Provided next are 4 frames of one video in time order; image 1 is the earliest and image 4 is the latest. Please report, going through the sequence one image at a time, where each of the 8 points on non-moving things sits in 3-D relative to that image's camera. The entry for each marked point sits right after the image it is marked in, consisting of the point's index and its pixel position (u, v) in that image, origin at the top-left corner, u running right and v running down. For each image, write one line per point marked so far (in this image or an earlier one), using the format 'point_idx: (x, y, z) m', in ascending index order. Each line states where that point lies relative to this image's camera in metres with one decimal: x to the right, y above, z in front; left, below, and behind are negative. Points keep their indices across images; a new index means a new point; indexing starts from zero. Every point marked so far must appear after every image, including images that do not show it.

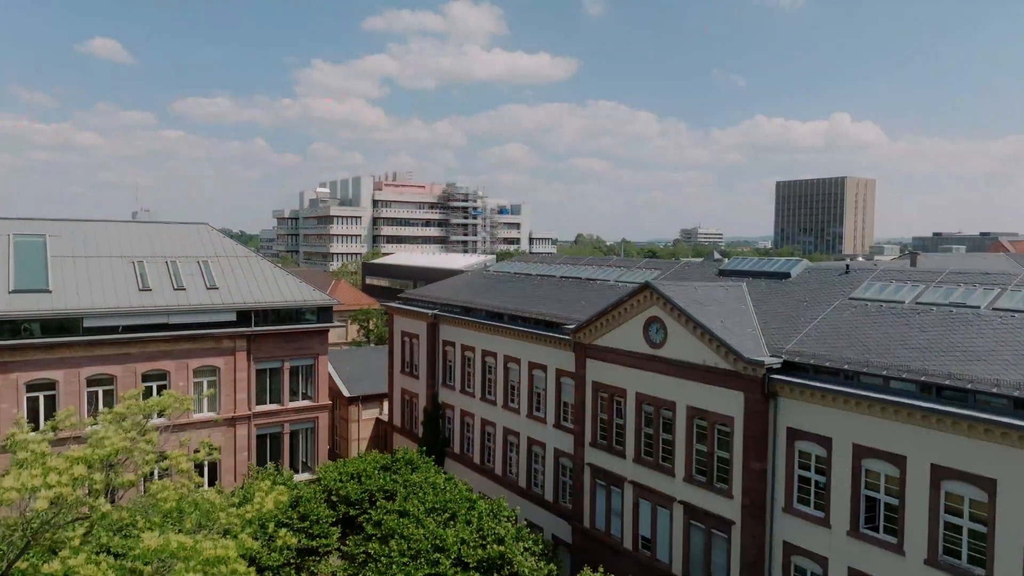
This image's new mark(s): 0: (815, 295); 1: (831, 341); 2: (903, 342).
0: (+9.6, -0.2, +19.0) m
1: (+8.7, -1.5, +16.4) m
2: (+9.9, -1.4, +15.3) m
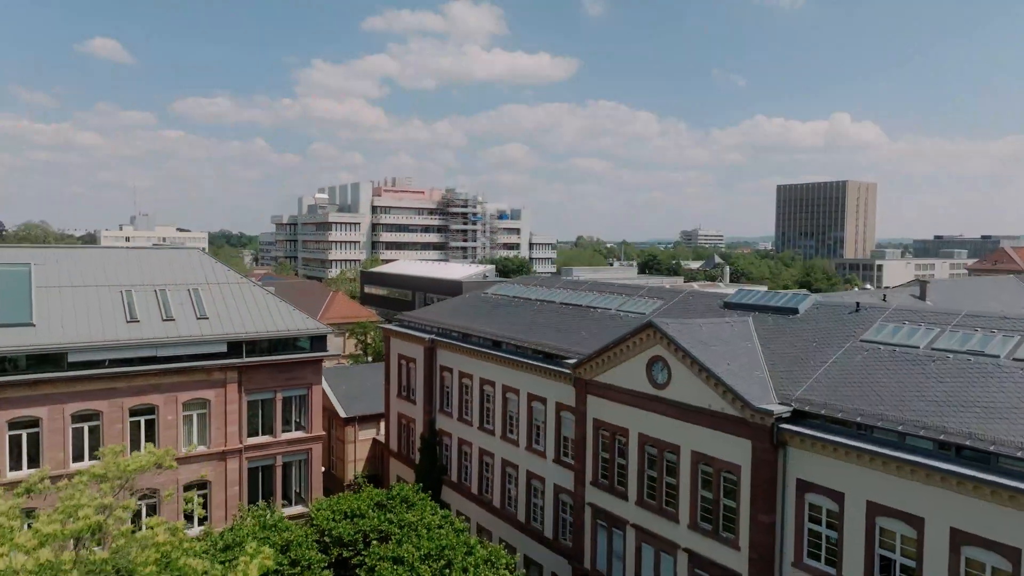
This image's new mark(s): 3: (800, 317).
0: (+9.6, -1.3, +18.3) m
1: (+8.6, -2.6, +15.7) m
2: (+9.9, -2.6, +14.6) m
3: (+9.4, -1.0, +19.6) m
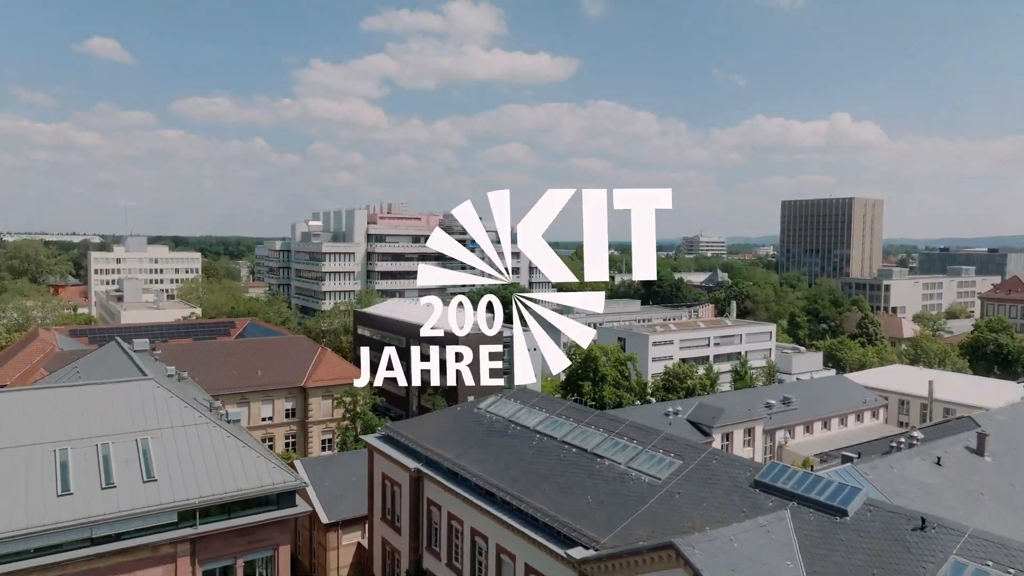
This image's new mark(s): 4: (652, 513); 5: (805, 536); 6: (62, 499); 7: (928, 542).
0: (+9.4, -6.8, +15.1) m
1: (+8.5, -8.1, +12.5) m
2: (+9.7, -8.0, +11.4) m
3: (+9.2, -6.4, +16.4) m
4: (+4.4, -7.0, +18.8) m
5: (+8.0, -6.8, +16.3) m
6: (-14.6, -6.9, +19.5) m
7: (+10.4, -6.4, +15.0) m
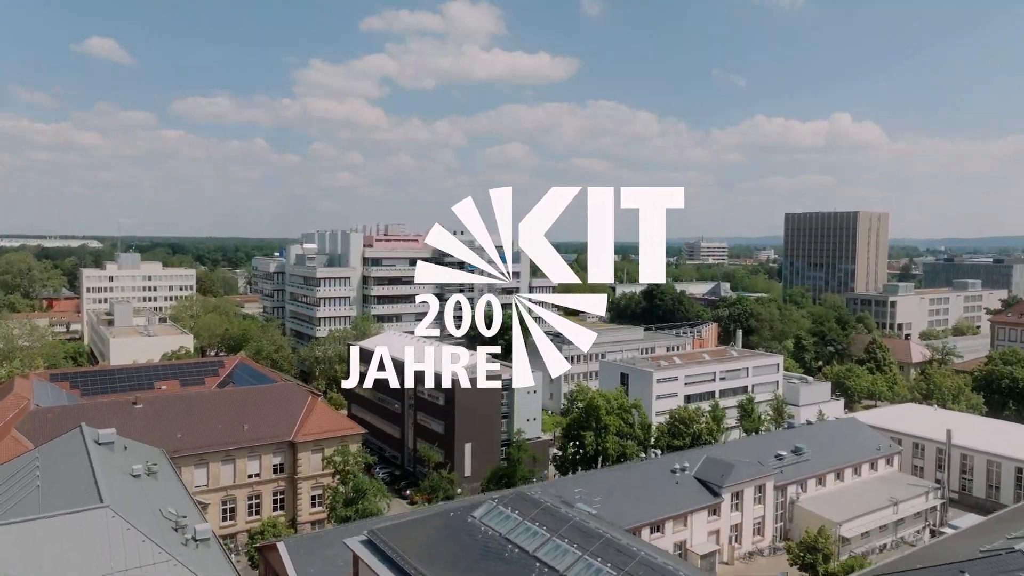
0: (+9.3, -11.0, +12.6) m
1: (+8.4, -12.3, +10.0) m
2: (+9.6, -12.2, +8.8) m
3: (+9.1, -10.6, +13.9) m
4: (+4.3, -11.2, +16.3) m
5: (+7.9, -11.0, +13.8) m
6: (-14.7, -11.1, +17.0) m
7: (+10.3, -10.6, +12.5) m
